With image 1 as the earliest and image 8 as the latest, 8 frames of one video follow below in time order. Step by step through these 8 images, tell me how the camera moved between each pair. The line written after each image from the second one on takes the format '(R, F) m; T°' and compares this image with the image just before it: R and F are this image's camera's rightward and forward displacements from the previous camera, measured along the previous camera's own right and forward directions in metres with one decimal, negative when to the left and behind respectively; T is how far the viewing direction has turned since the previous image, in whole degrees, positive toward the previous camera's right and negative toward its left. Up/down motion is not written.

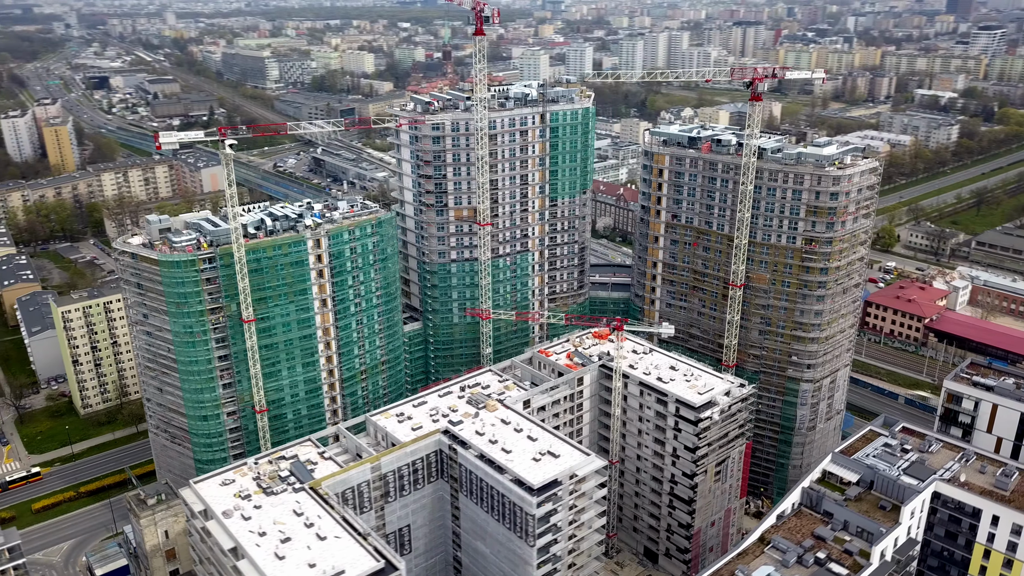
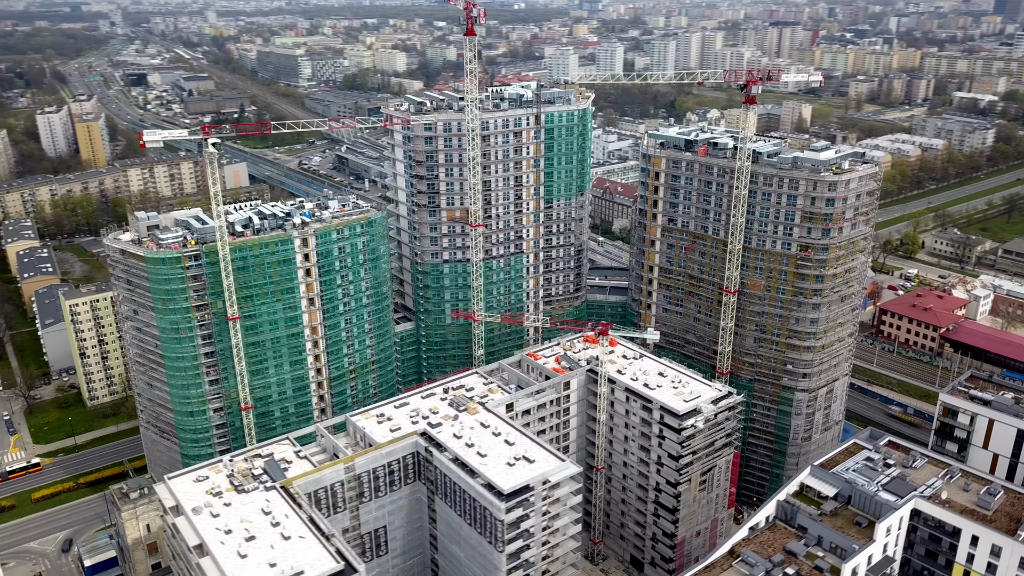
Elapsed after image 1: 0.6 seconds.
(+5.8, +0.9) m; -2°
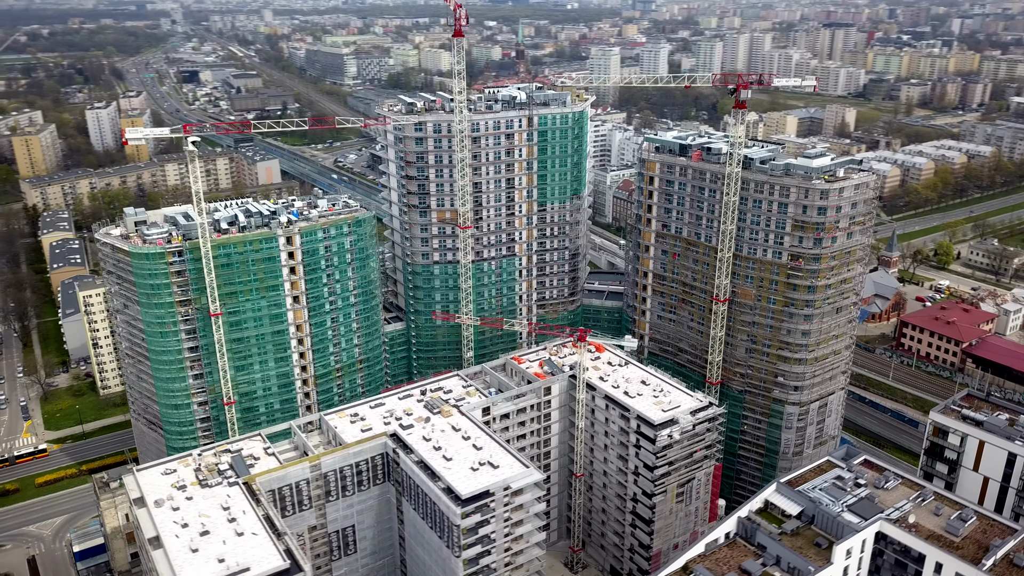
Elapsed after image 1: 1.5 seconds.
(+8.1, +1.0) m; -3°
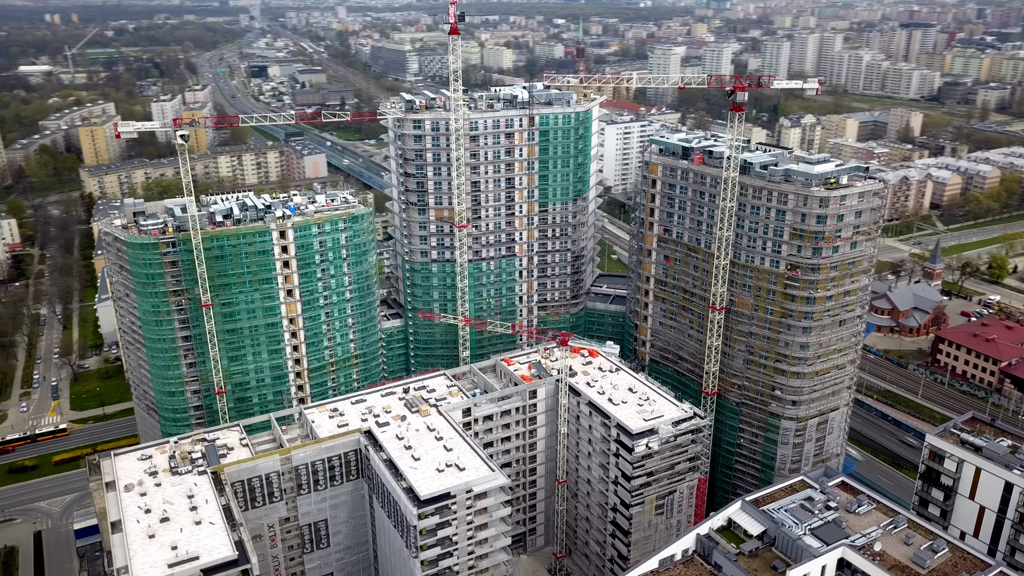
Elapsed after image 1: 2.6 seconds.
(+9.4, +1.4) m; -4°
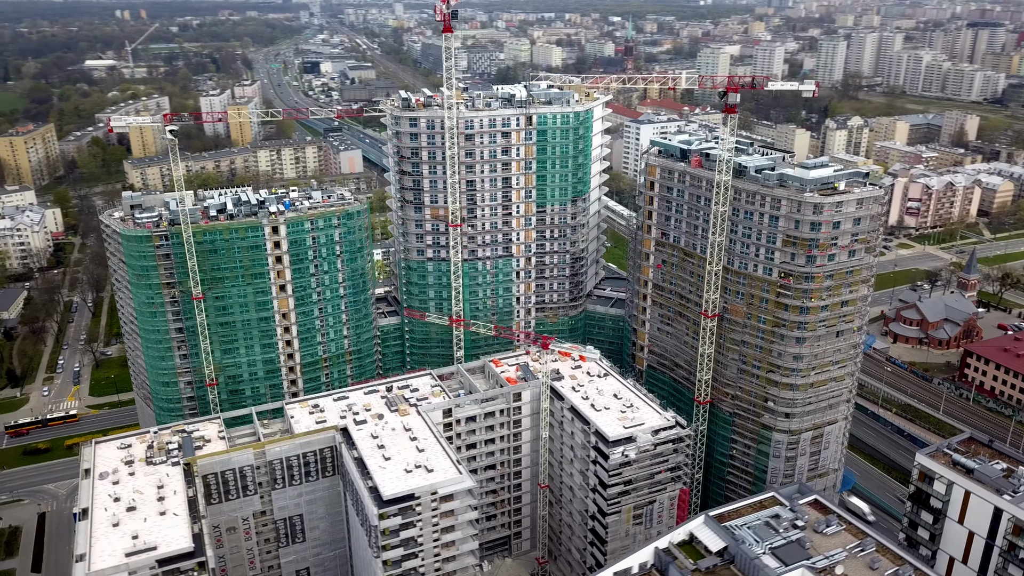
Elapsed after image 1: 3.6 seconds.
(+7.9, +1.3) m; -4°
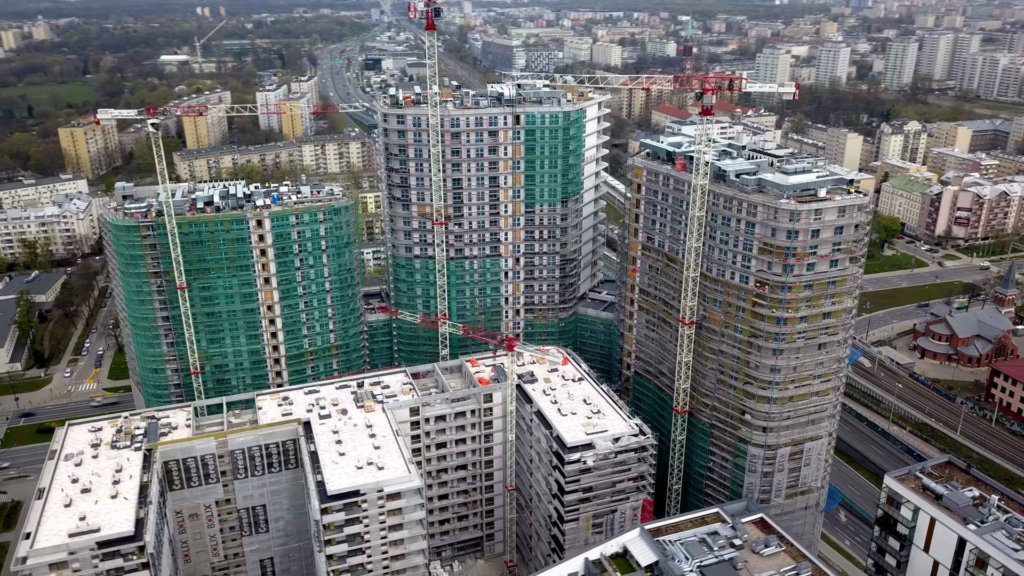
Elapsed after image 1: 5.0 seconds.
(+10.8, +1.3) m; -4°
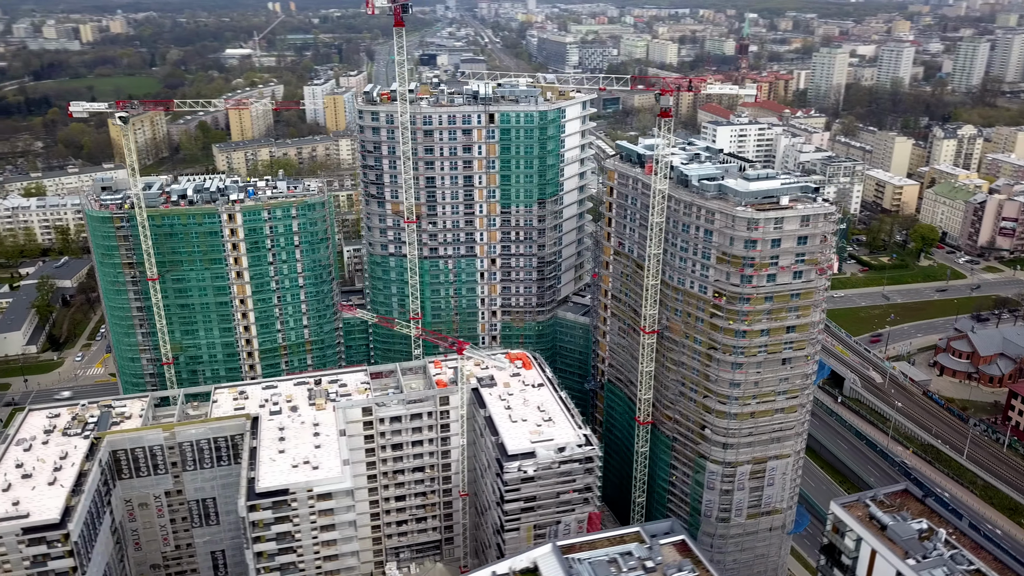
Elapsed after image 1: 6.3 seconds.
(+12.0, +2.1) m; -4°
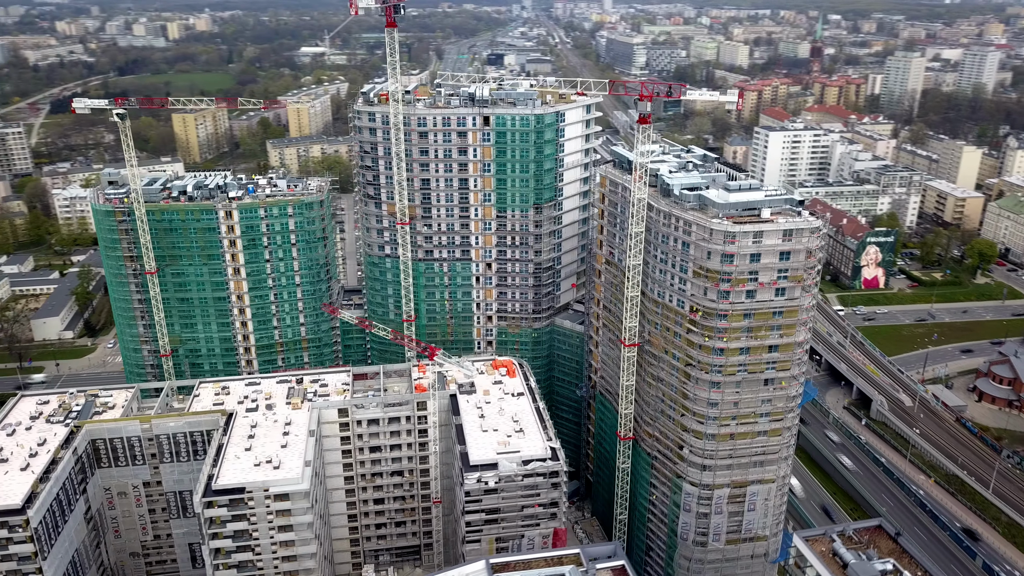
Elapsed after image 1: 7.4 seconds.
(+10.4, +2.1) m; -5°
